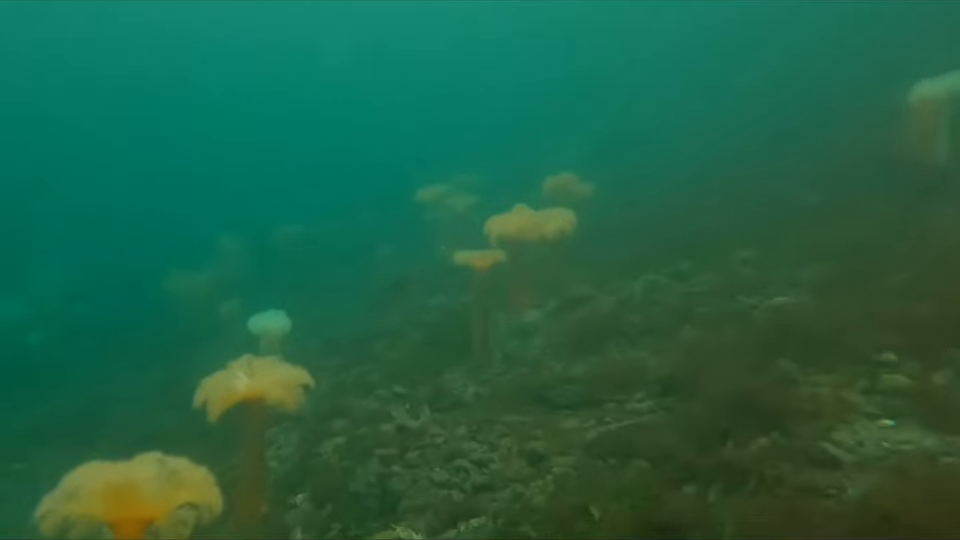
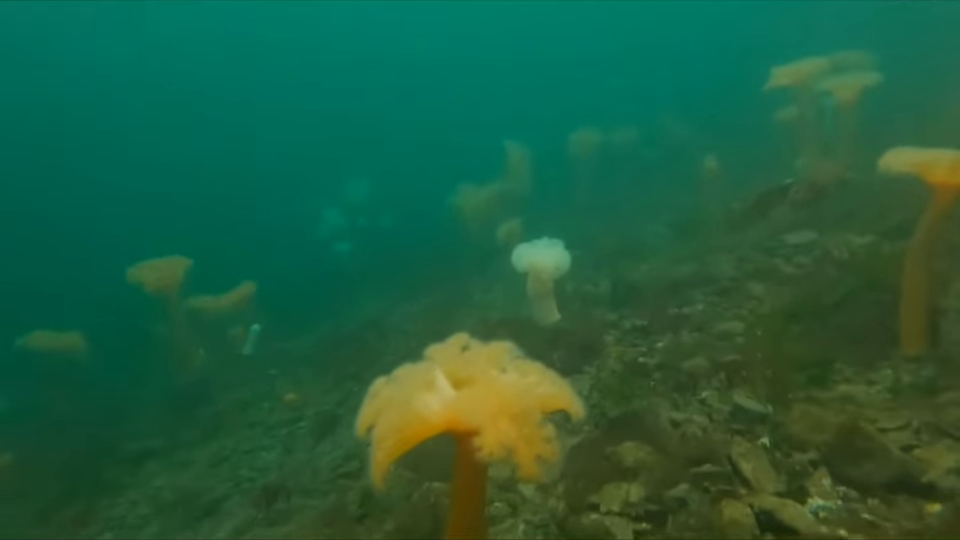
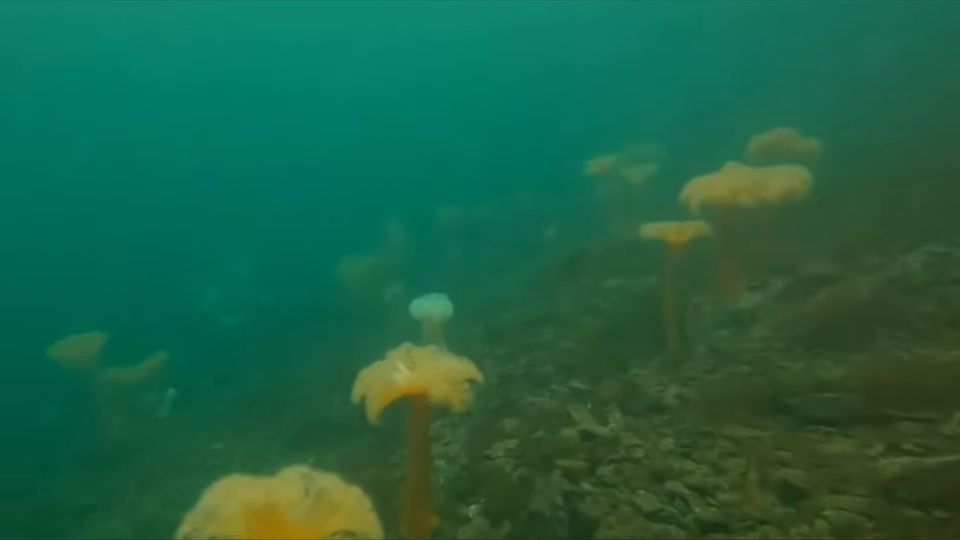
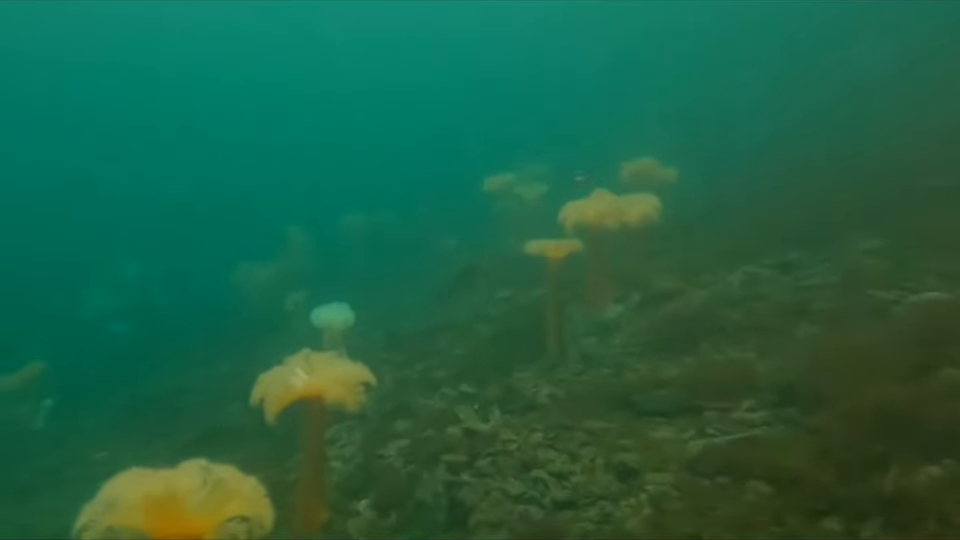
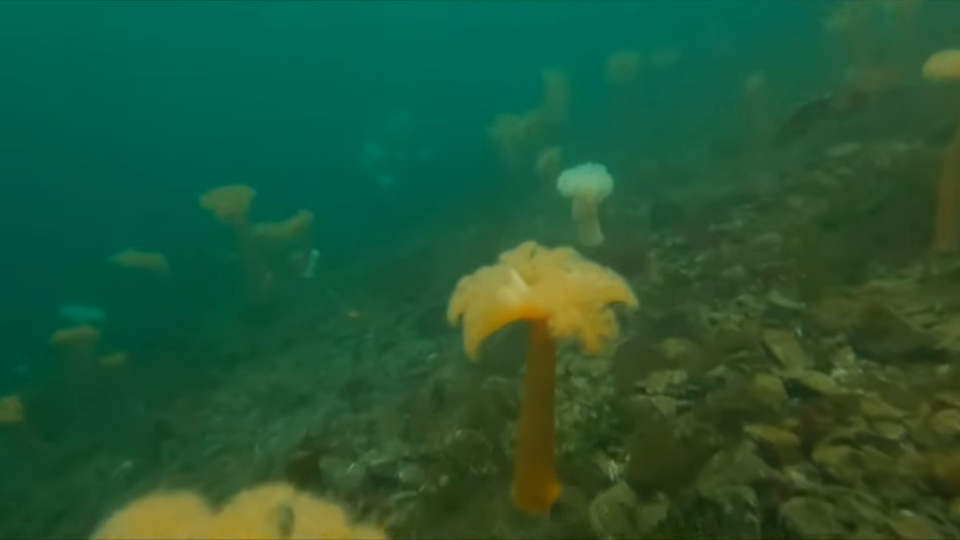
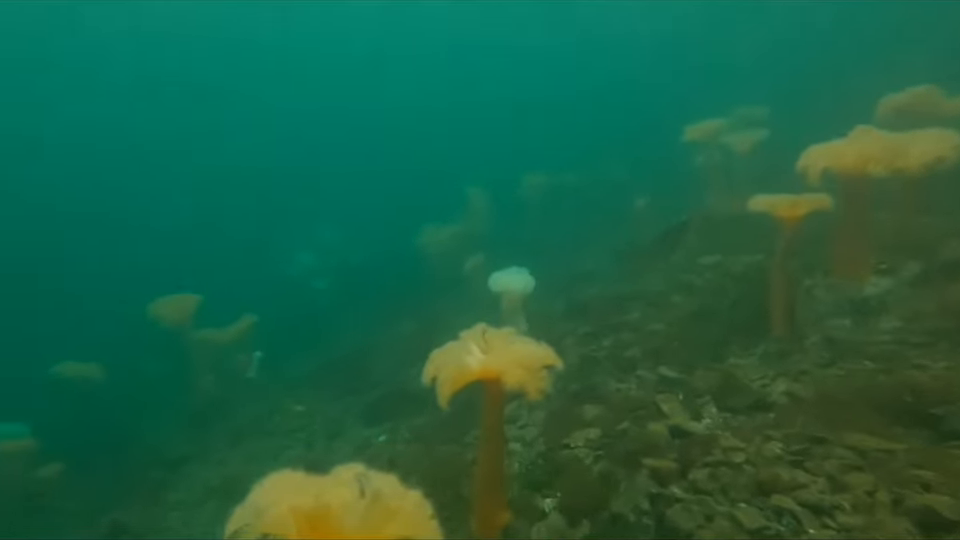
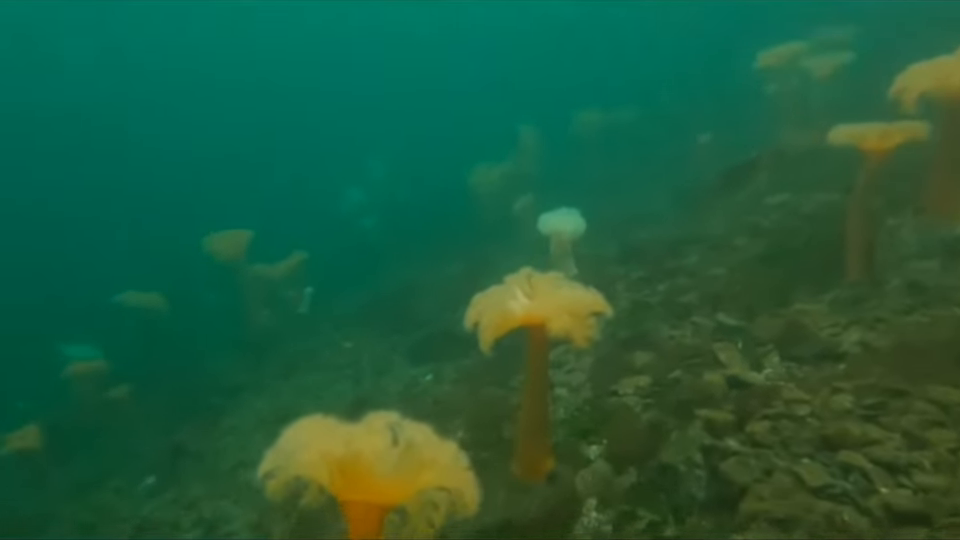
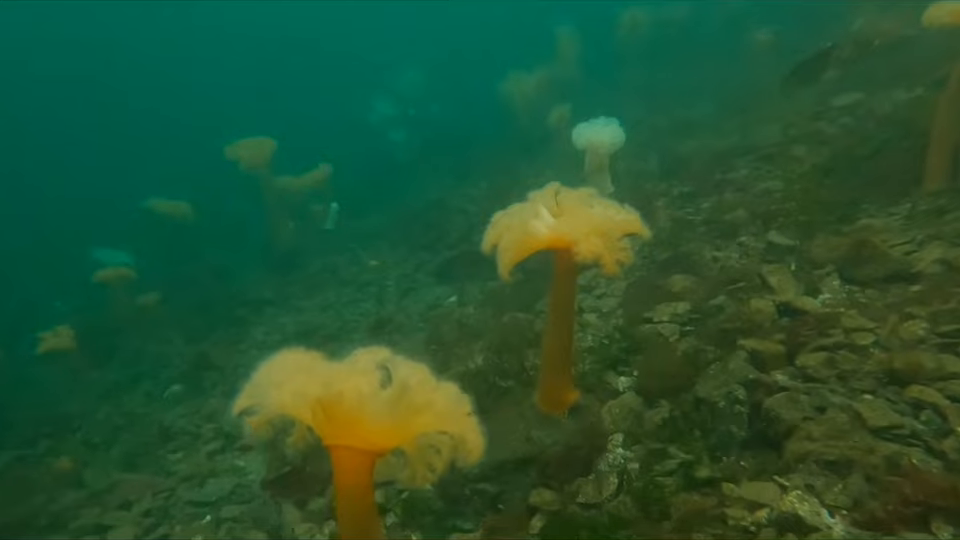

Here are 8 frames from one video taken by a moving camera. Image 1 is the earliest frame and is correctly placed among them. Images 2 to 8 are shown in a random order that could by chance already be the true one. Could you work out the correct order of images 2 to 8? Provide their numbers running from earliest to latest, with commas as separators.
4, 3, 6, 7, 8, 5, 2
